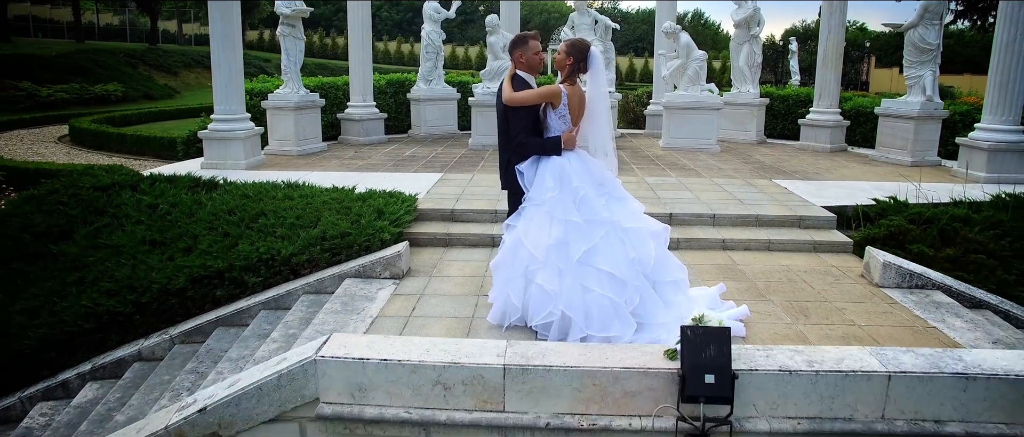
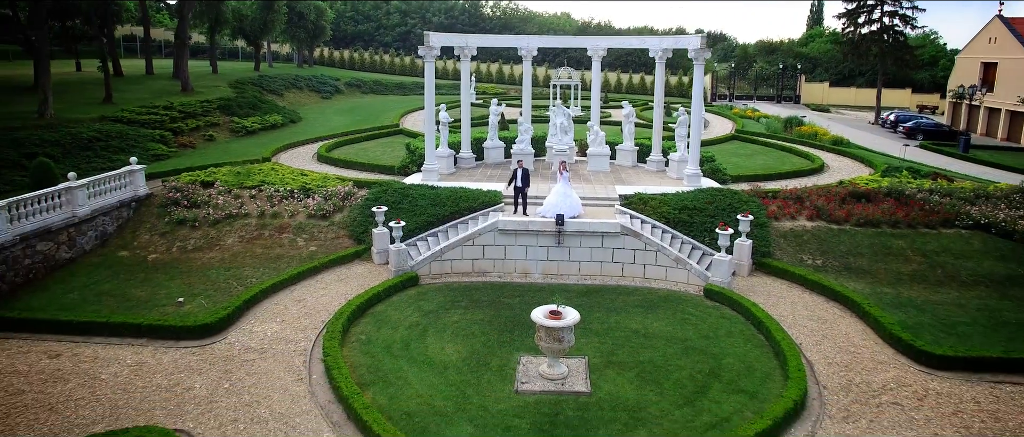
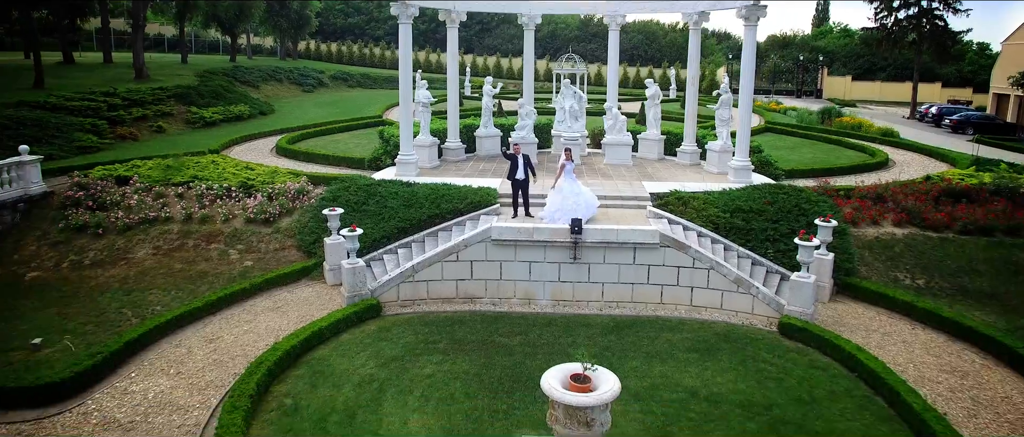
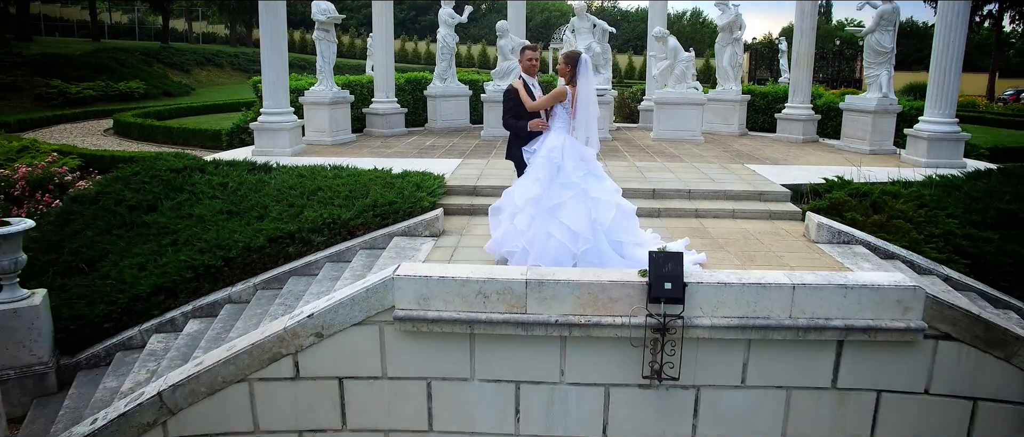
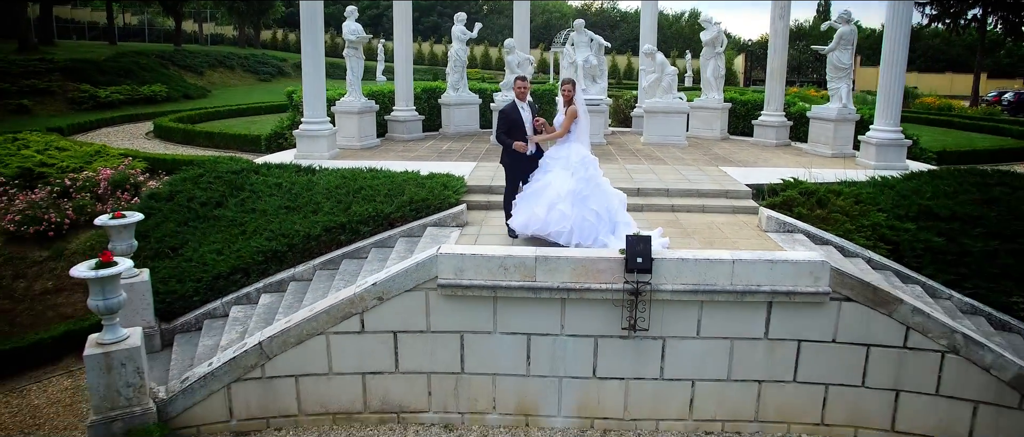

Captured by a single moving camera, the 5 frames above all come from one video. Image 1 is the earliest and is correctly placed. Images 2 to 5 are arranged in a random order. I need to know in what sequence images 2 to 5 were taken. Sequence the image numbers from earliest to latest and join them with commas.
4, 5, 3, 2
